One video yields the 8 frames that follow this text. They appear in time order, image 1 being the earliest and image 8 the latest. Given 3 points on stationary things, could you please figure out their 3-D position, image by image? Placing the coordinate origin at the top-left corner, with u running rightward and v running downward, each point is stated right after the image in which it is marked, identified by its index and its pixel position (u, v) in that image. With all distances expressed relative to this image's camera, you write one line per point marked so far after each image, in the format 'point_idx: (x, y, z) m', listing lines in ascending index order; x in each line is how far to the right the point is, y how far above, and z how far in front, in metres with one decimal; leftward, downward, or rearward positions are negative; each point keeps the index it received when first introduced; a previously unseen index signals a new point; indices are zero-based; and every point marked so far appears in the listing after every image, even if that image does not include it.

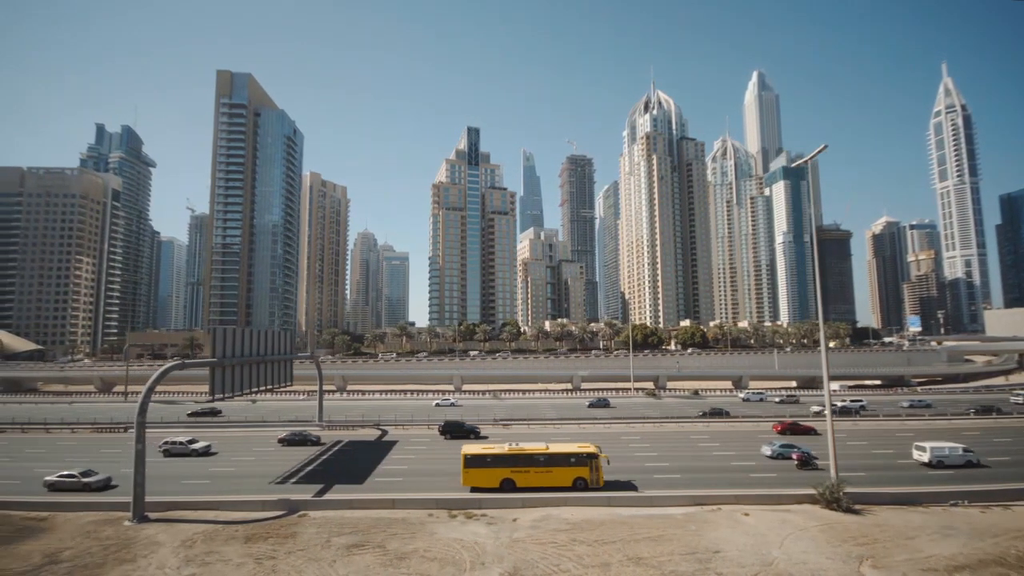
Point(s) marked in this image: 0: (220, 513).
0: (-11.5, -8.9, +19.8) m
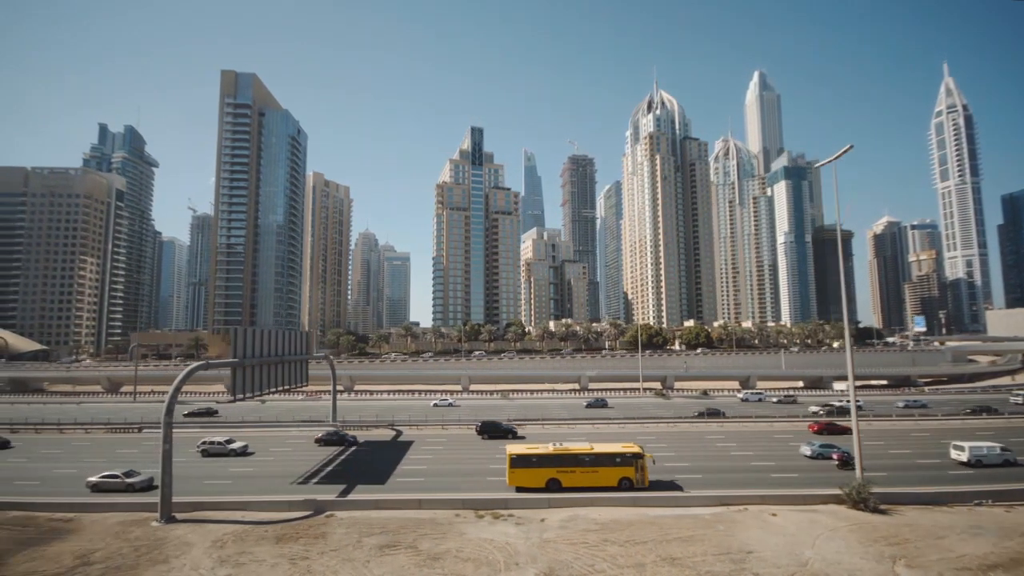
0: (-10.4, -8.9, +19.8) m
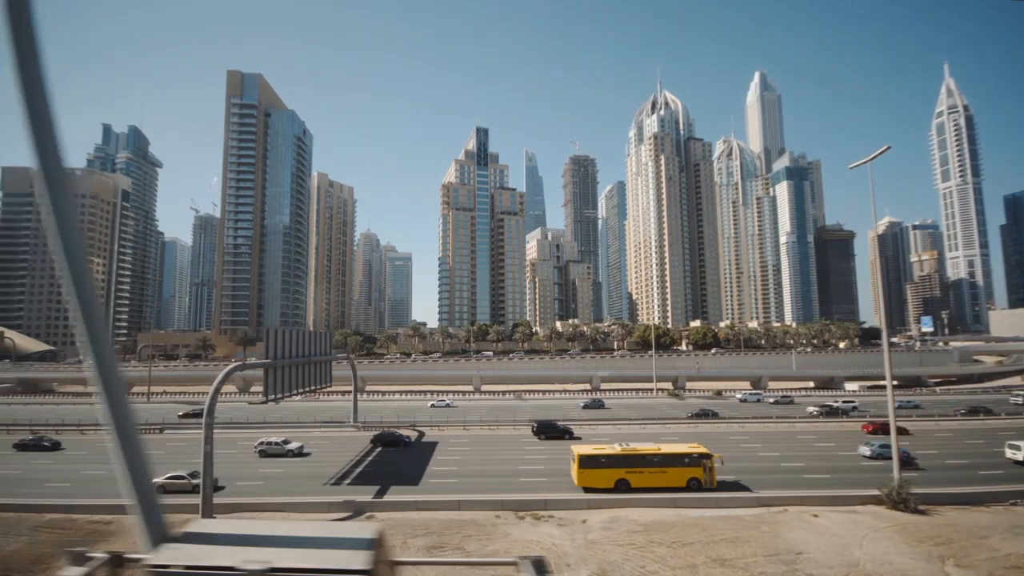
0: (-8.8, -8.9, +19.7) m
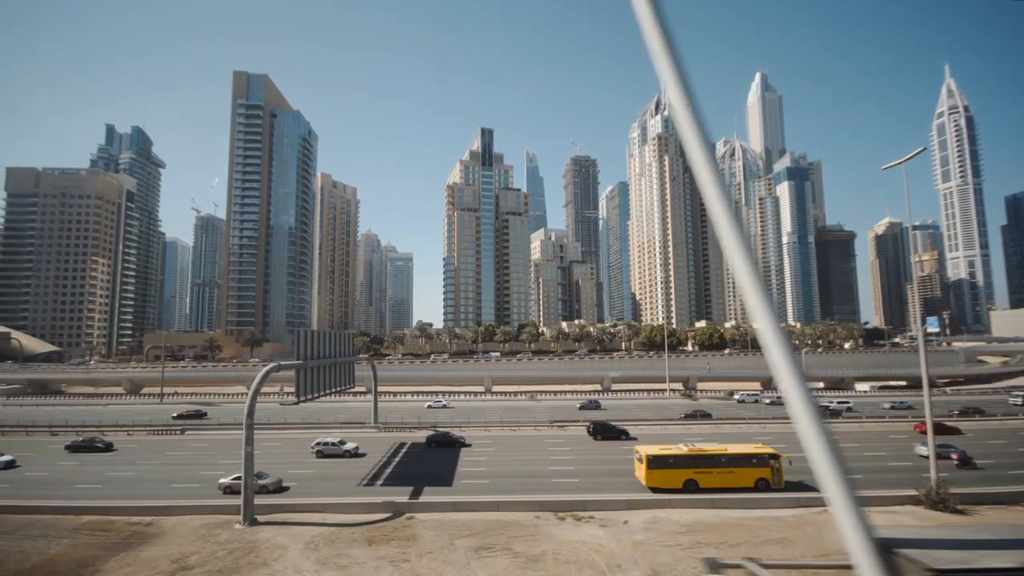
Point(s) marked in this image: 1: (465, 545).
0: (-7.2, -8.9, +19.7) m
1: (-1.6, -8.8, +17.2) m
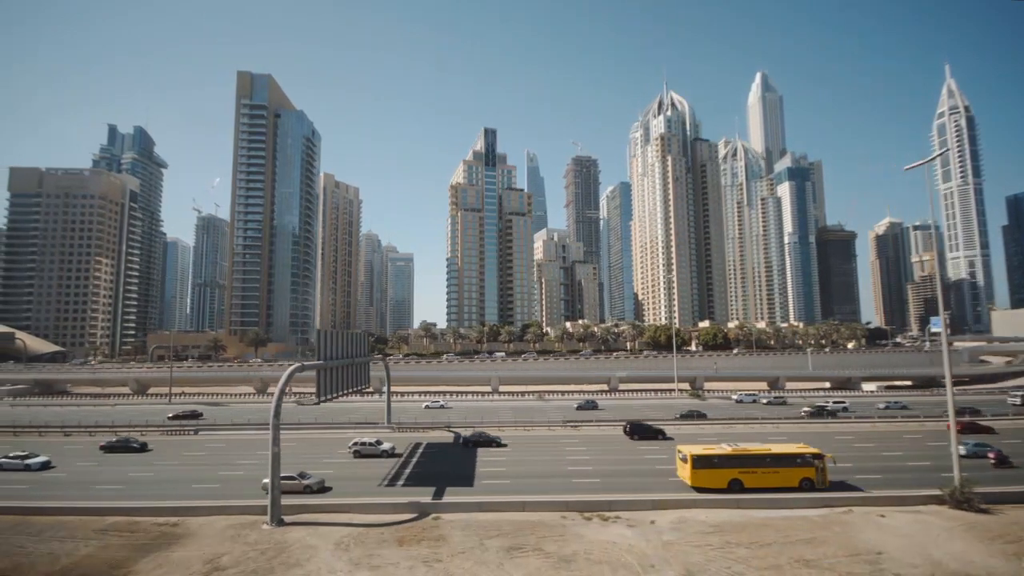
0: (-6.2, -8.9, +19.6) m
1: (-0.6, -8.8, +17.2) m
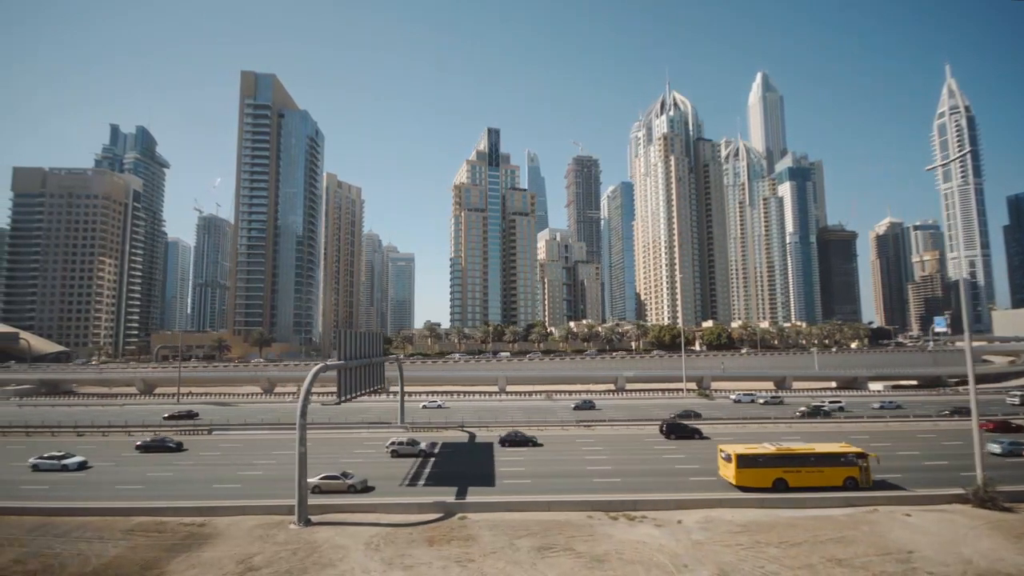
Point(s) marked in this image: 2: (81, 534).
0: (-5.1, -8.9, +19.6) m
1: (+0.5, -8.7, +17.1) m
2: (-15.8, -9.0, +18.5) m
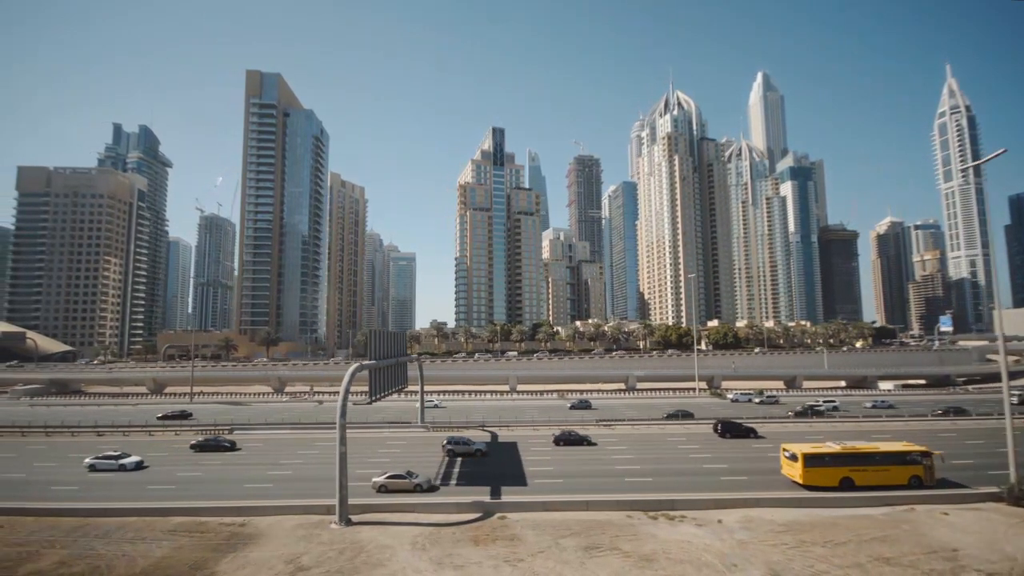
0: (-3.6, -8.9, +19.6) m
1: (+2.0, -8.7, +17.1) m
2: (-14.2, -9.0, +18.4) m
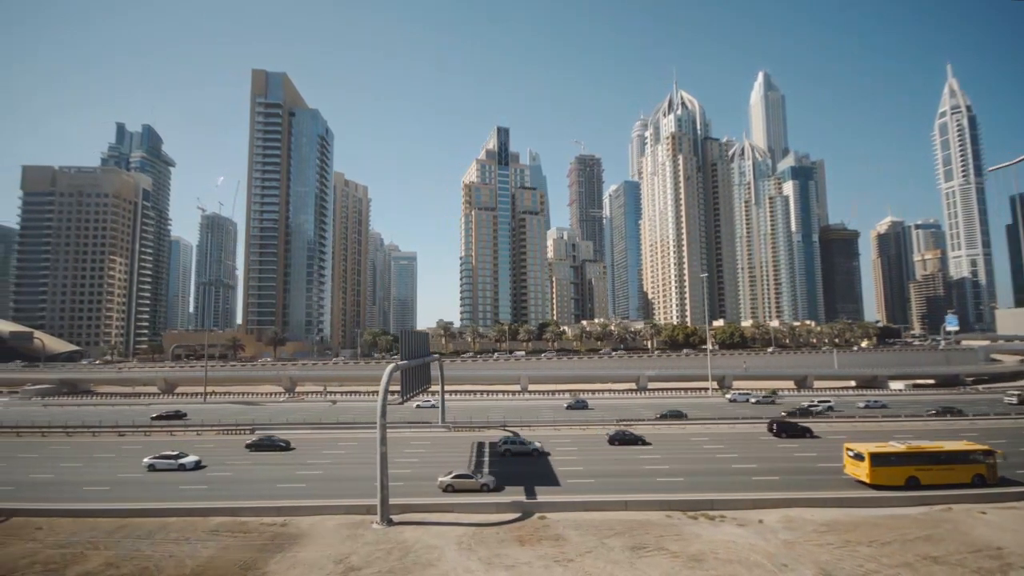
0: (-2.1, -8.8, +19.6) m
1: (+3.6, -8.7, +17.1) m
2: (-12.7, -9.0, +18.4) m
